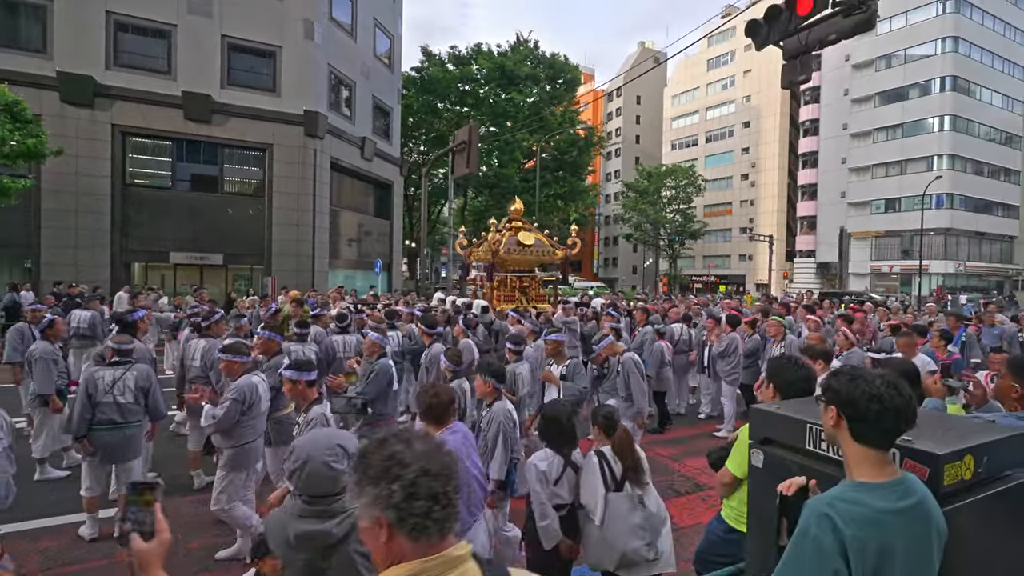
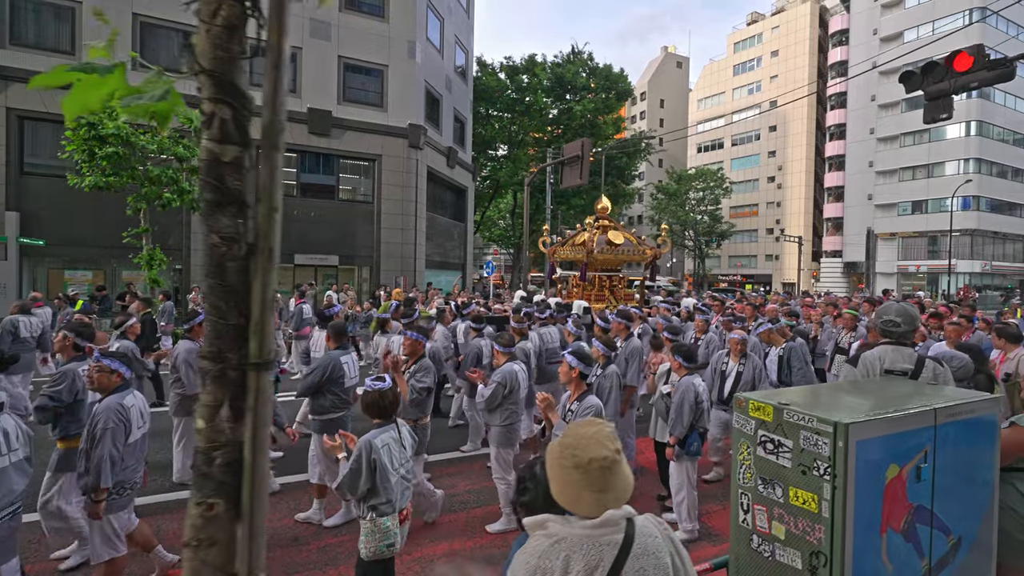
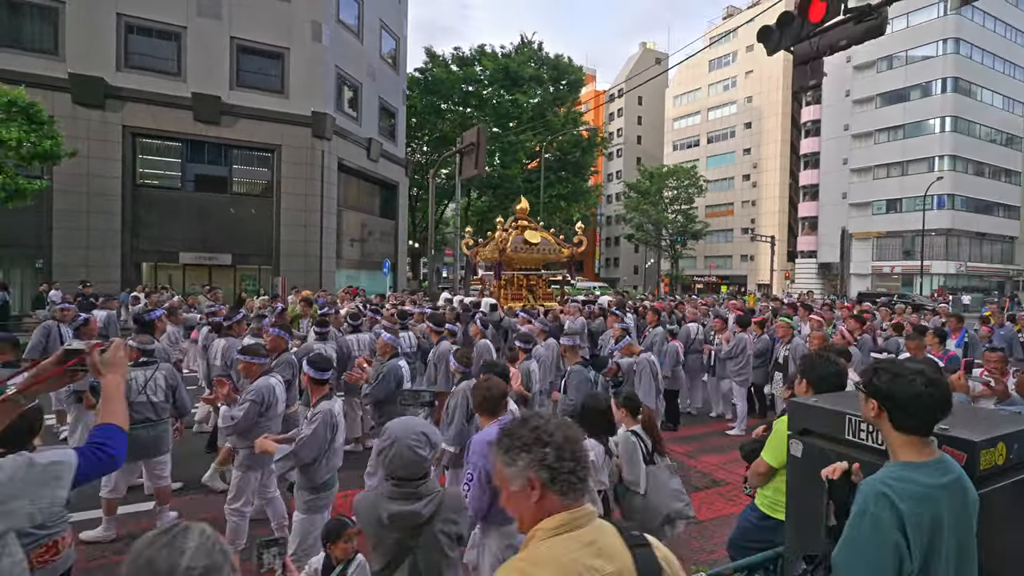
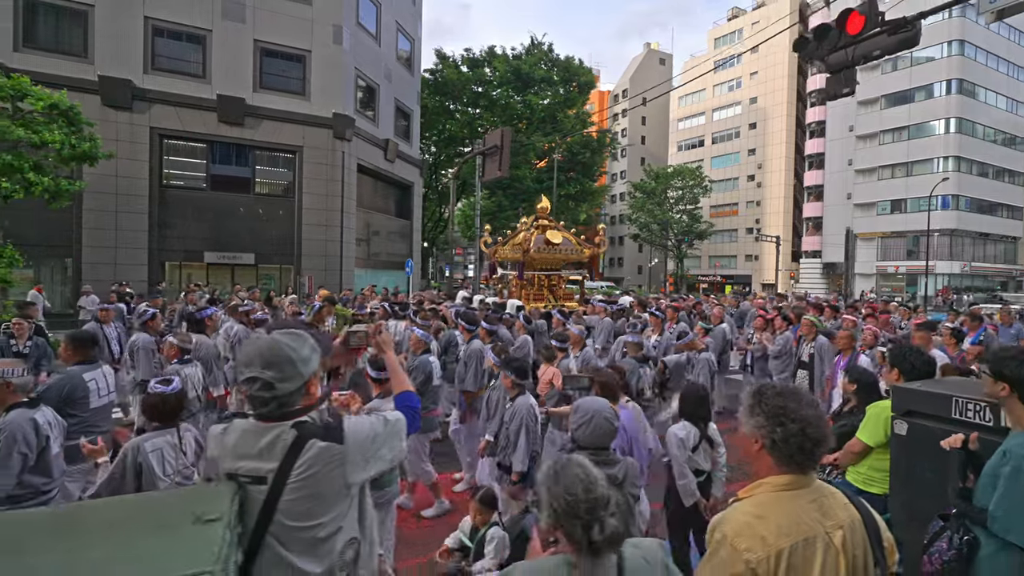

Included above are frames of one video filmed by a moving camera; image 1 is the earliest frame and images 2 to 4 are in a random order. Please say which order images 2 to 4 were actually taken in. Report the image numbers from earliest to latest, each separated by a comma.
3, 4, 2
